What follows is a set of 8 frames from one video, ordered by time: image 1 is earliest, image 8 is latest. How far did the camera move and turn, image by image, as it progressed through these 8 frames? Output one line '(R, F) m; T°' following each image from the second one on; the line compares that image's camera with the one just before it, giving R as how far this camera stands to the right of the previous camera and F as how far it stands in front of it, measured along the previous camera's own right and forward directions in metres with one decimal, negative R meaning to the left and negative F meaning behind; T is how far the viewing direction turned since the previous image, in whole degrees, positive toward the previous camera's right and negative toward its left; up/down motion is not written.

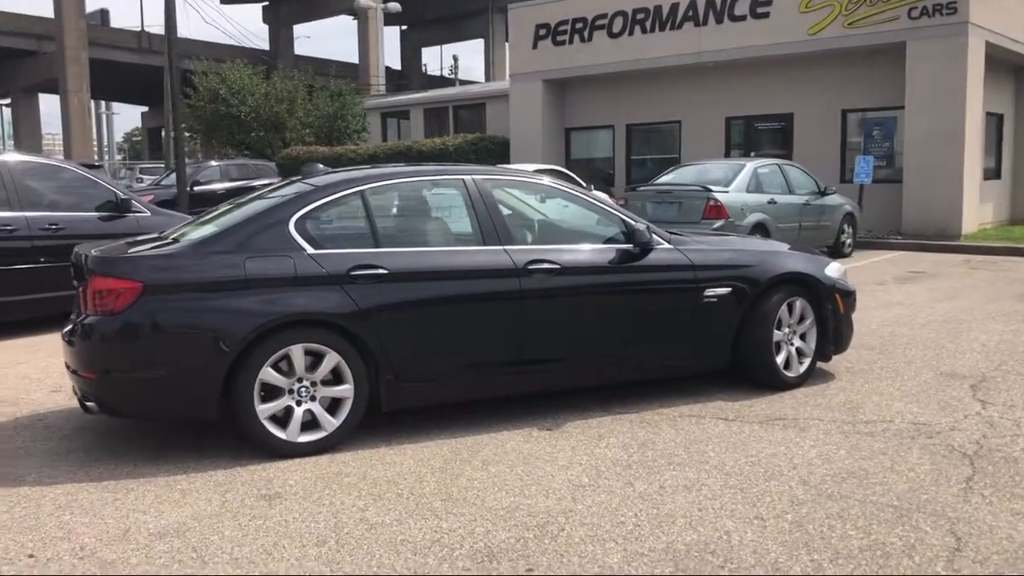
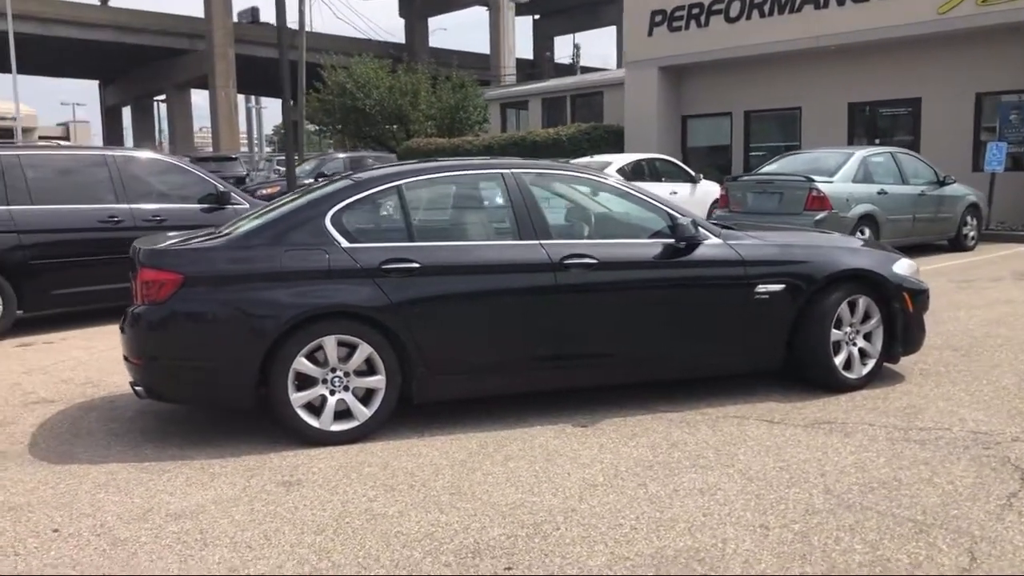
(+0.6, +0.1) m; -8°
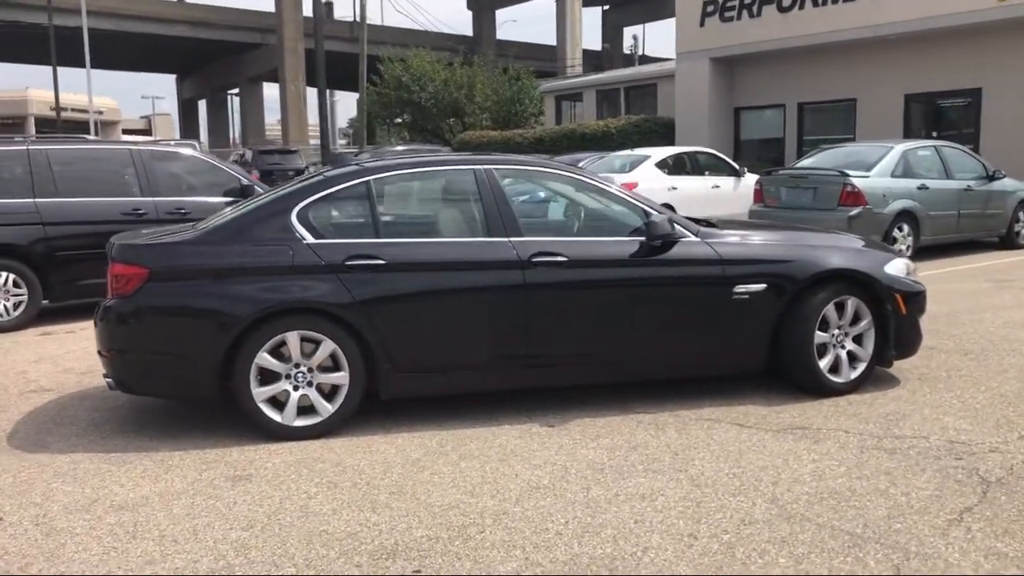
(+0.6, +0.1) m; -4°
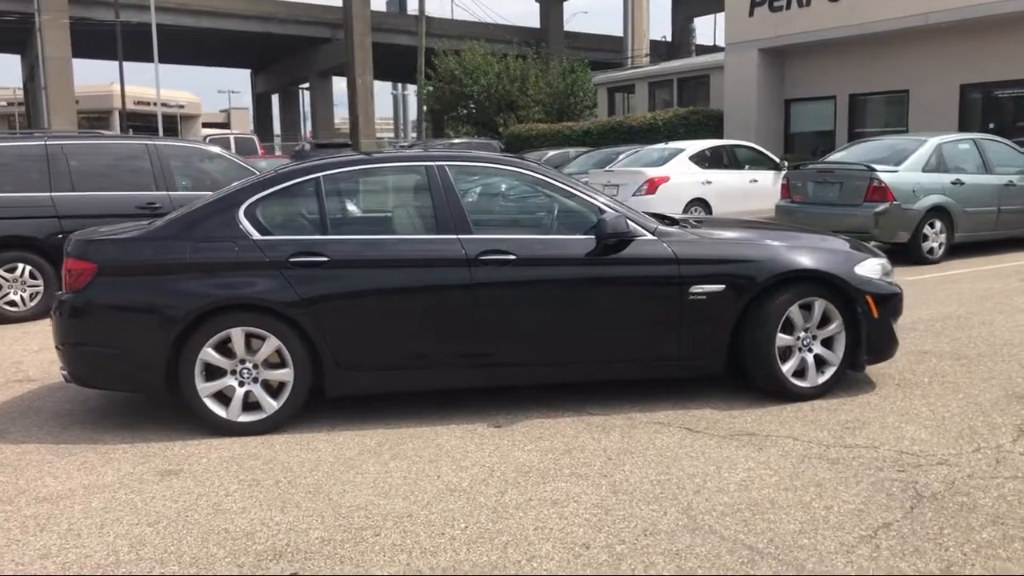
(+0.7, +0.1) m; -4°
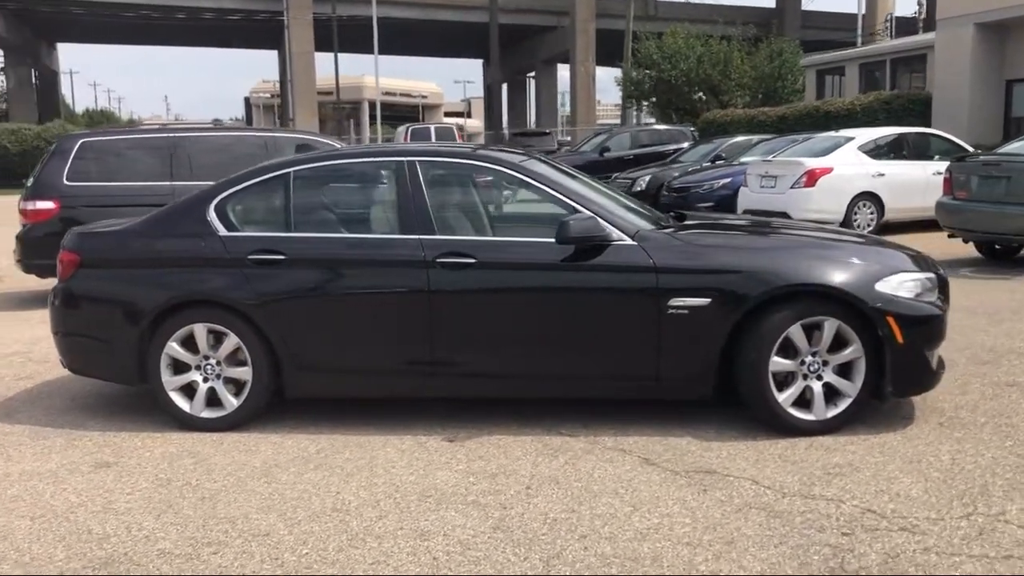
(+1.4, +0.6) m; -14°
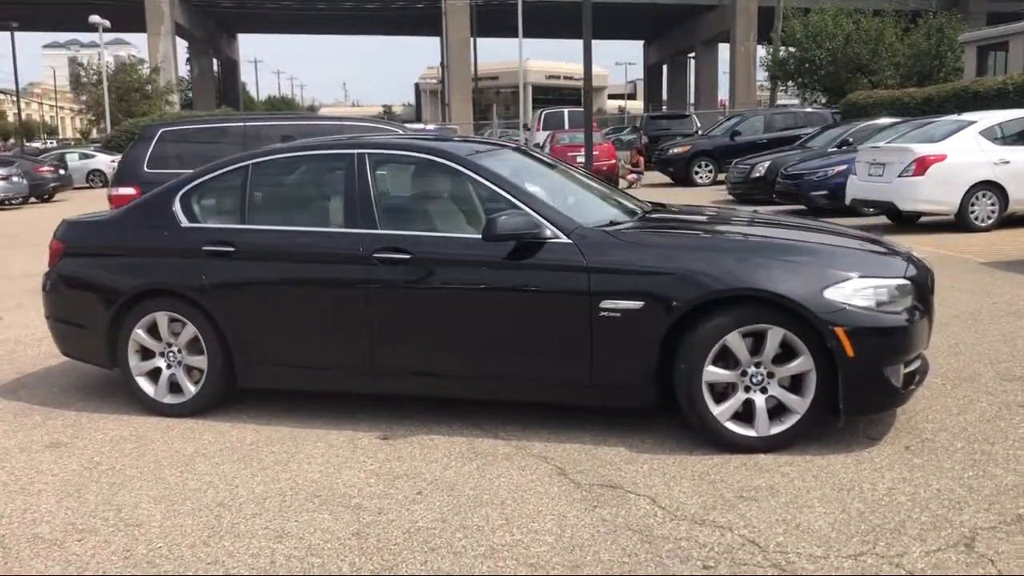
(+1.2, +0.3) m; -10°
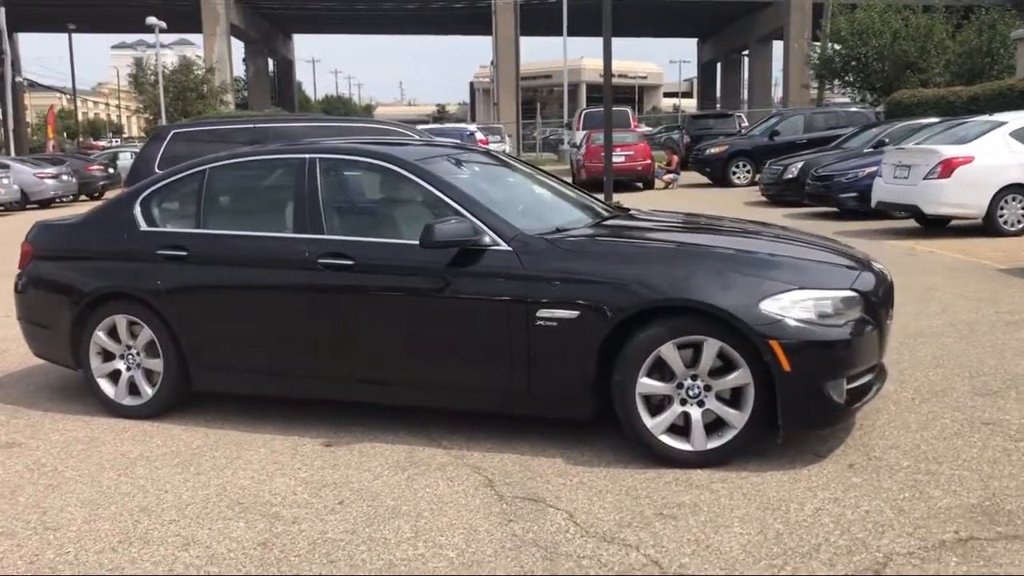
(+0.6, +0.1) m; -3°
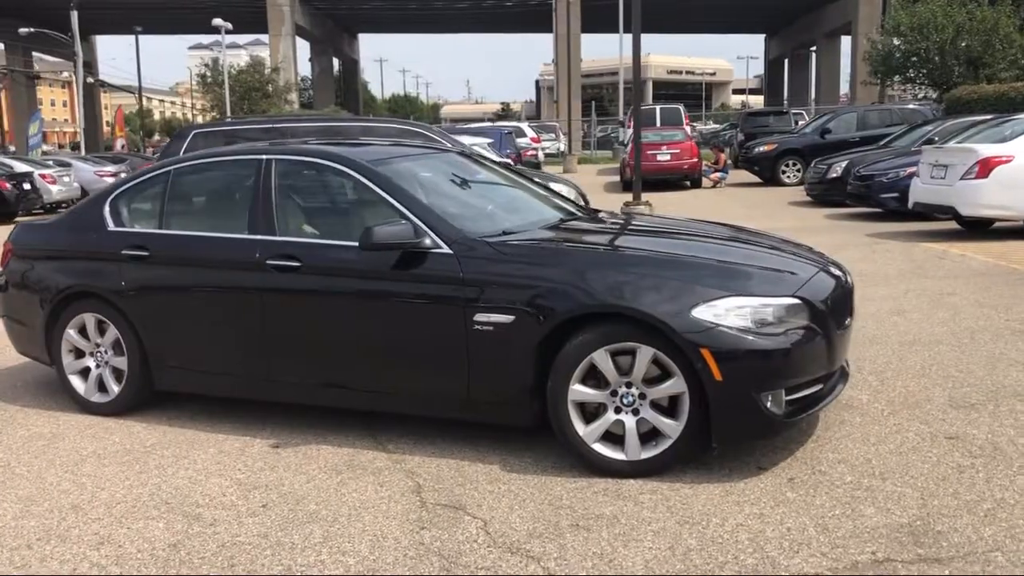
(+0.6, +0.1) m; -4°
